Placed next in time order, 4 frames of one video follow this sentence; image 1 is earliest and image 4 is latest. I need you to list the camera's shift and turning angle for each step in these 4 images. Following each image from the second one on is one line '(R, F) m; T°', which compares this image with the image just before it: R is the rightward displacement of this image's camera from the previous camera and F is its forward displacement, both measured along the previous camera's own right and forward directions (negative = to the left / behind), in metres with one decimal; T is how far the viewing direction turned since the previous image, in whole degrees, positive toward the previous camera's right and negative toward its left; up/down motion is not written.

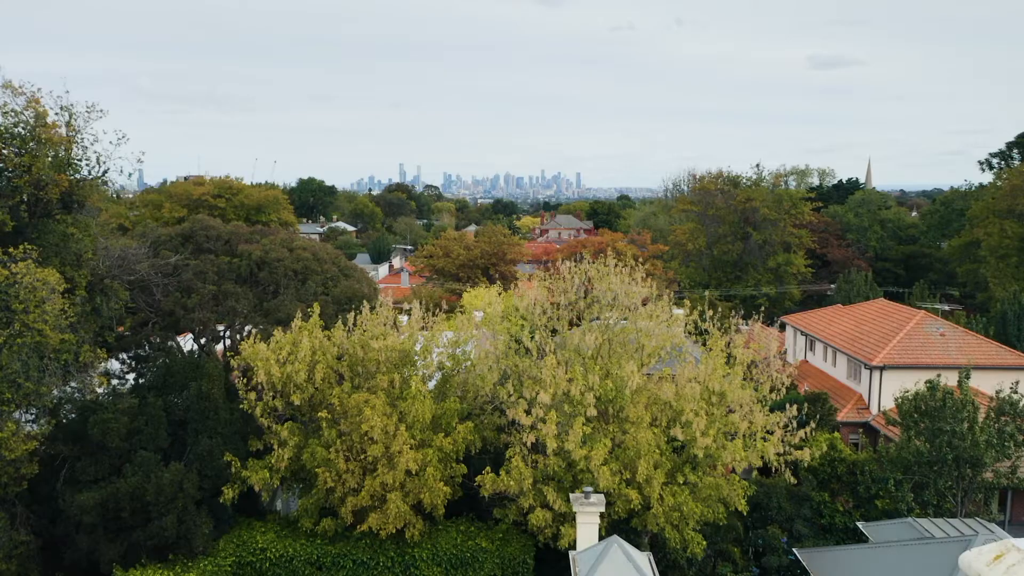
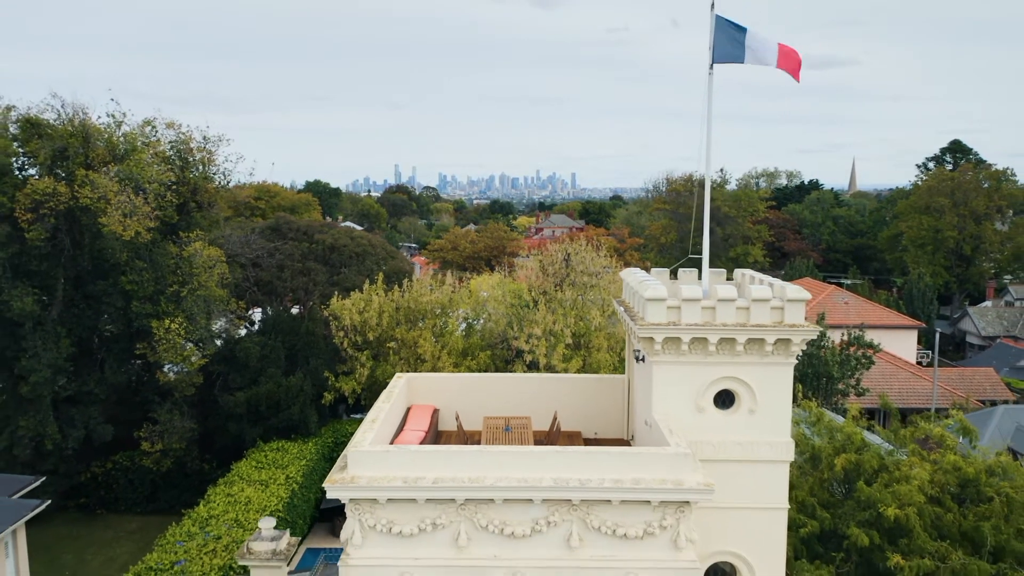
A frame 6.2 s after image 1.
(-0.2, -7.0) m; 0°
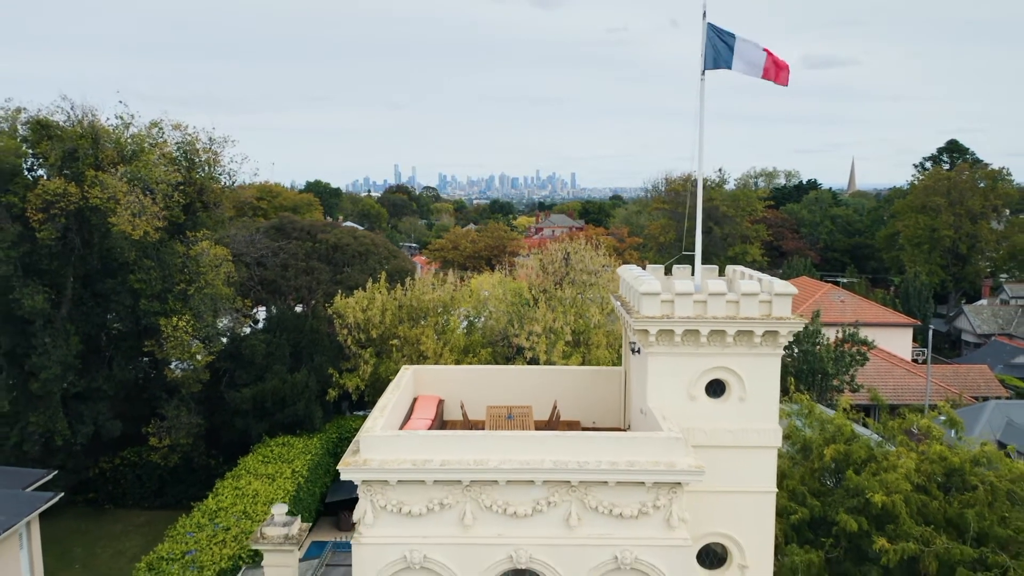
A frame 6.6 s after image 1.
(0.0, -0.4) m; 0°
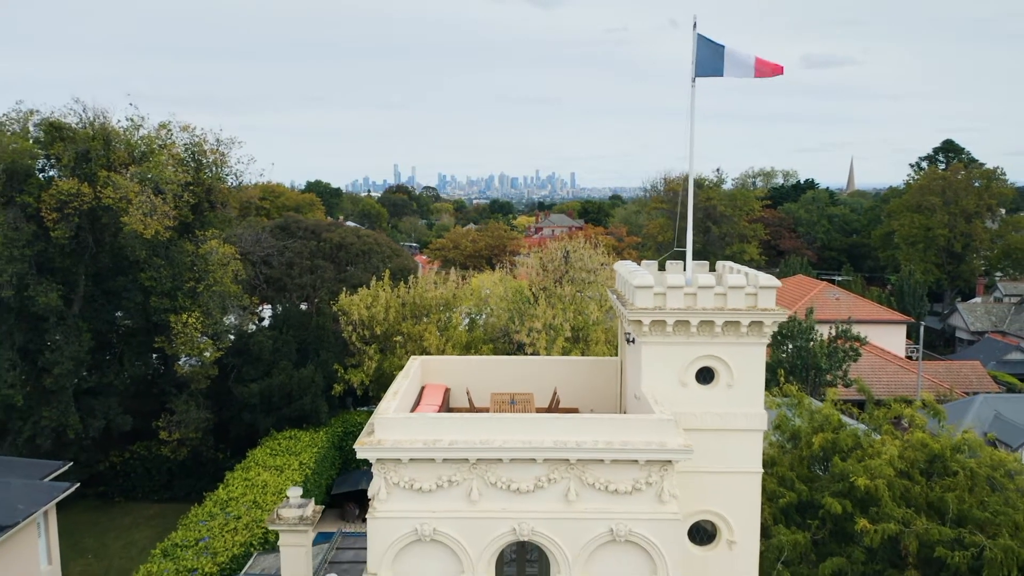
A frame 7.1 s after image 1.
(0.0, -0.5) m; 0°
